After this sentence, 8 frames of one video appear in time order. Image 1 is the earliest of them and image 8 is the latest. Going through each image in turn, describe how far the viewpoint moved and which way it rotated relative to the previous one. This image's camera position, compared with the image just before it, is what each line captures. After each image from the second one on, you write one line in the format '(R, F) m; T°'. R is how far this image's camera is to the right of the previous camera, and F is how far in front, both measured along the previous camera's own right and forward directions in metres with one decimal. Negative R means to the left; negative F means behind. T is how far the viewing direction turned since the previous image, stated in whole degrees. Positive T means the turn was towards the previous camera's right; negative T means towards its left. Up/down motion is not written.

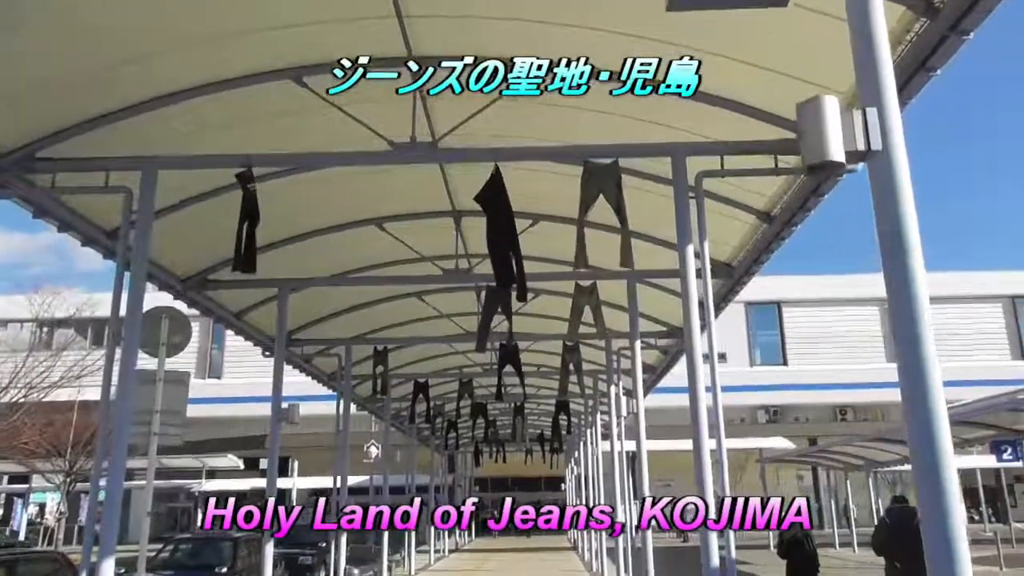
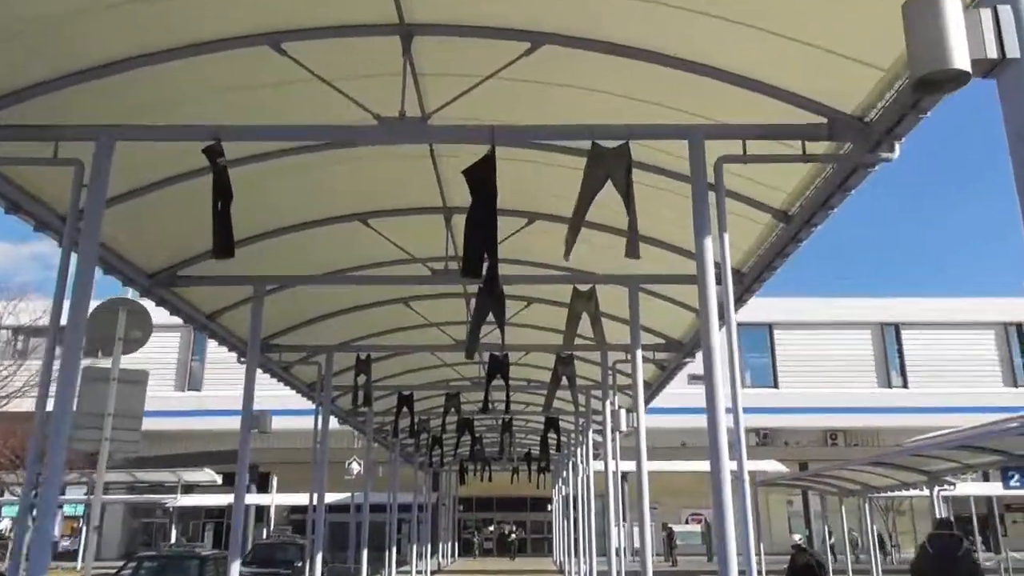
(-0.1, +0.7) m; +1°
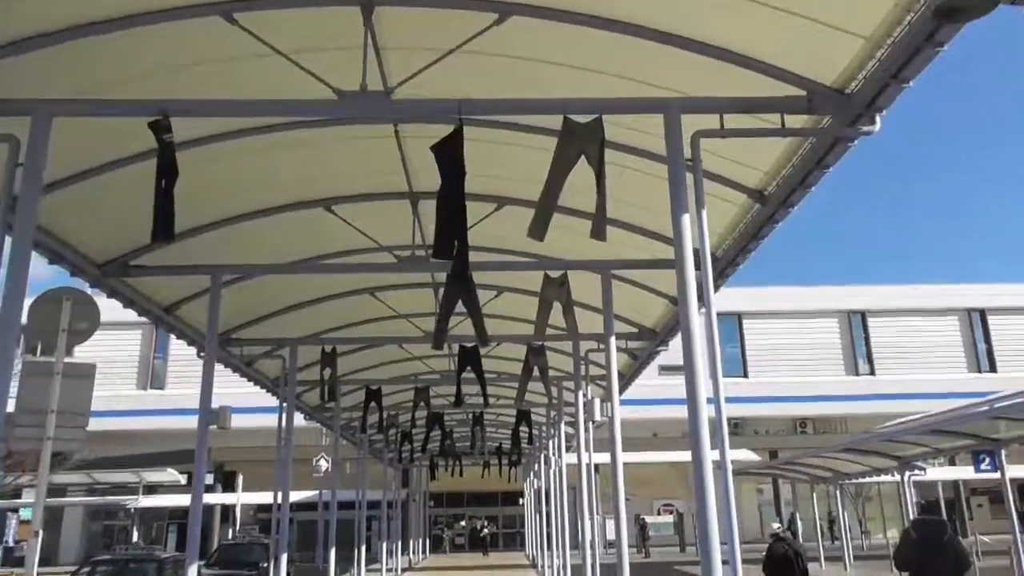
(0.0, +0.3) m; +2°
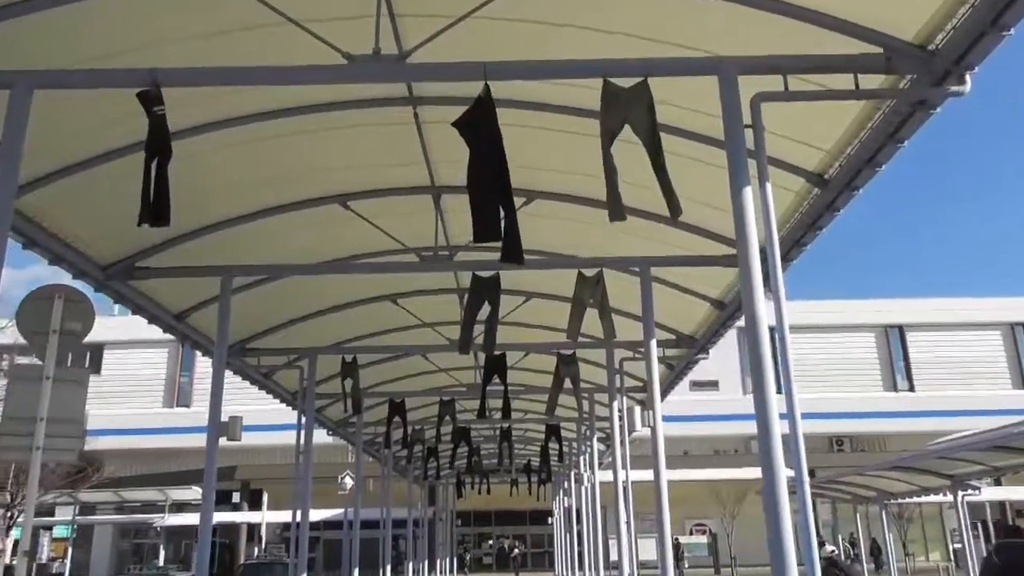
(-0.1, +0.7) m; -2°
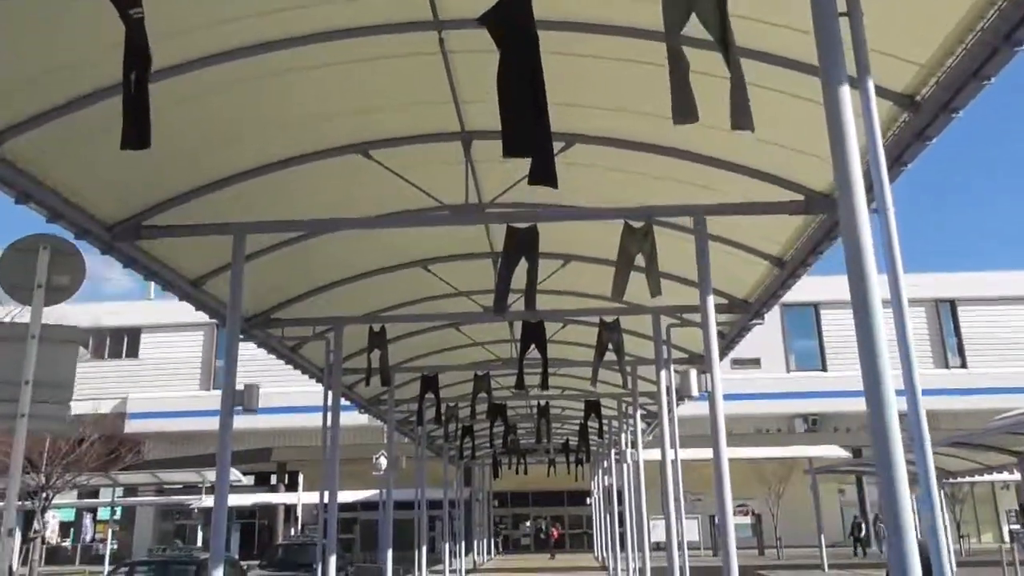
(-0.1, +0.8) m; -2°
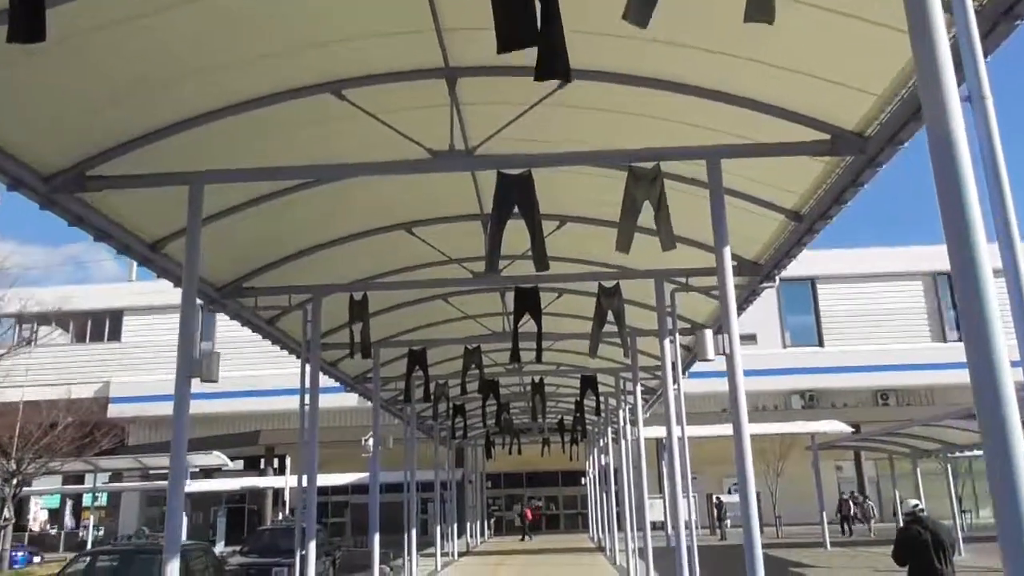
(0.0, +0.9) m; +1°
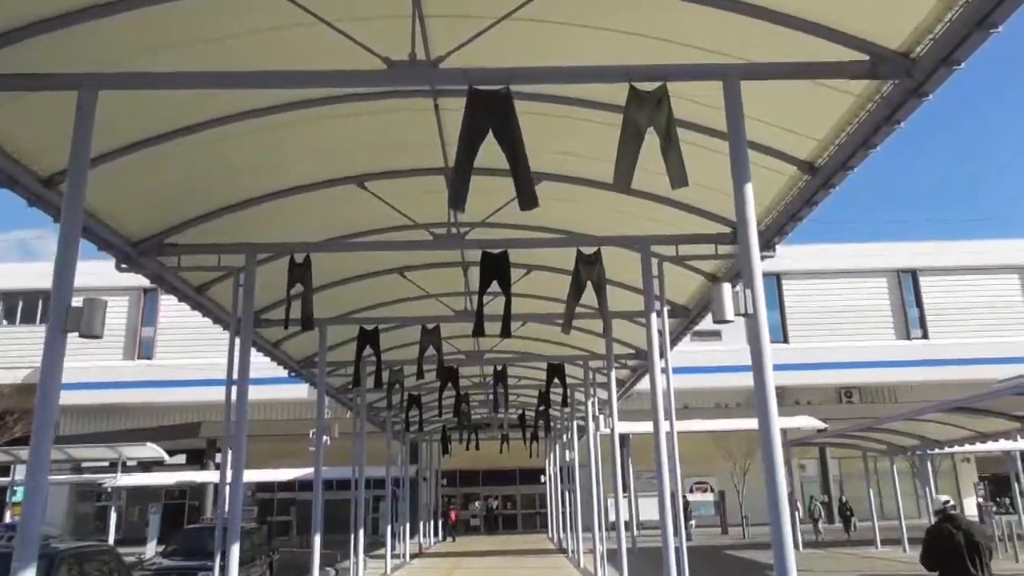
(-0.1, +1.4) m; +3°
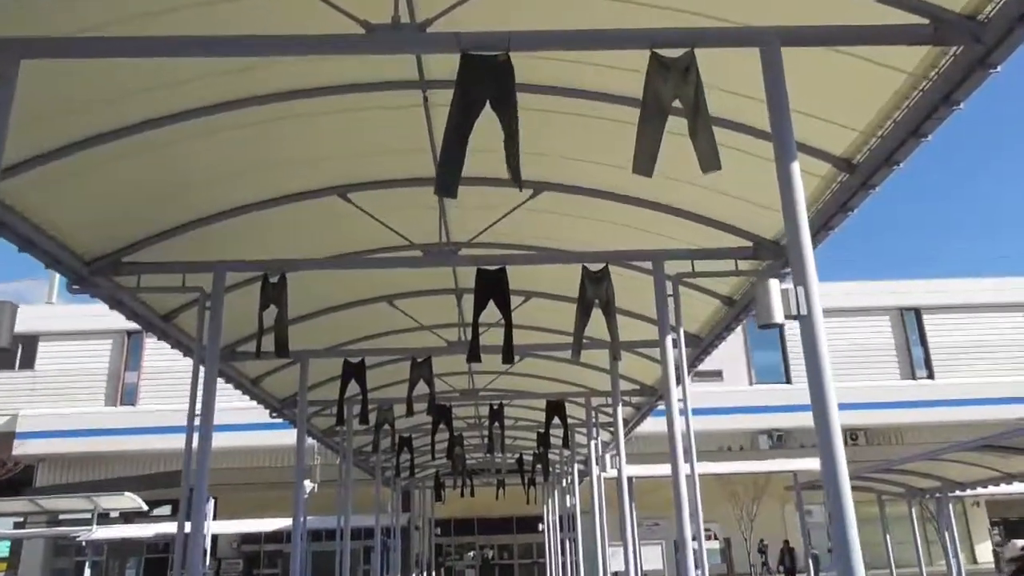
(0.0, +1.0) m; 0°
